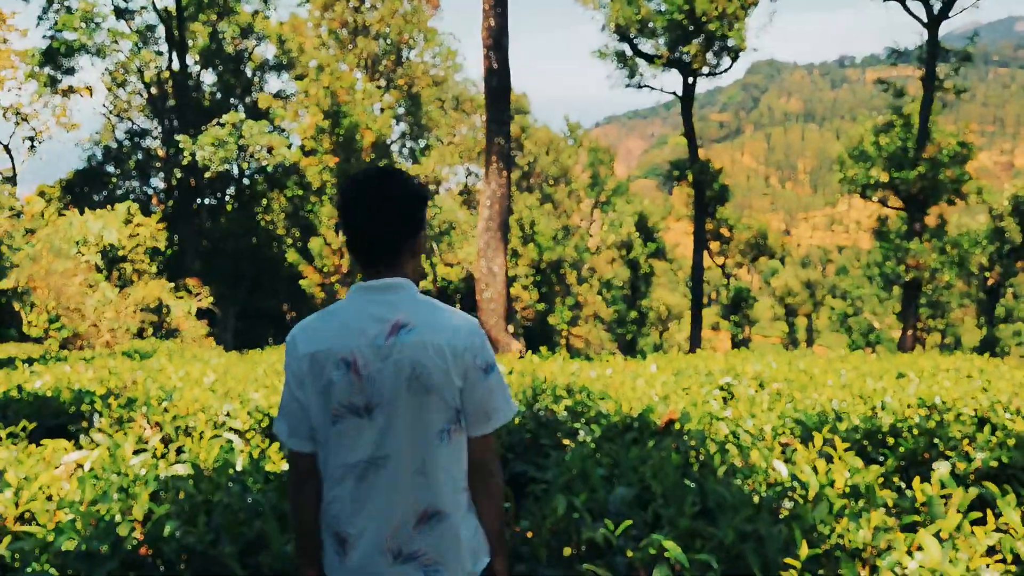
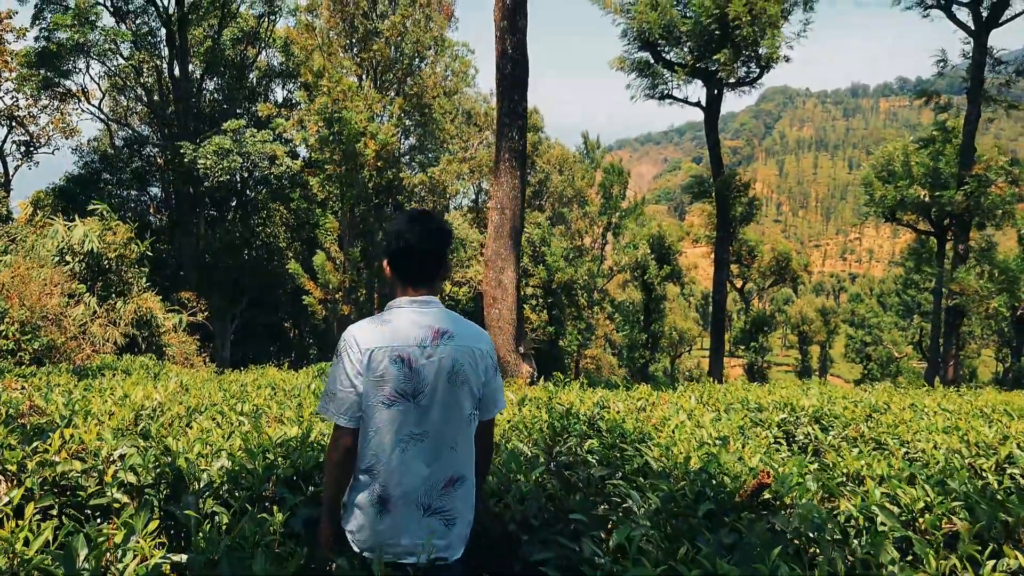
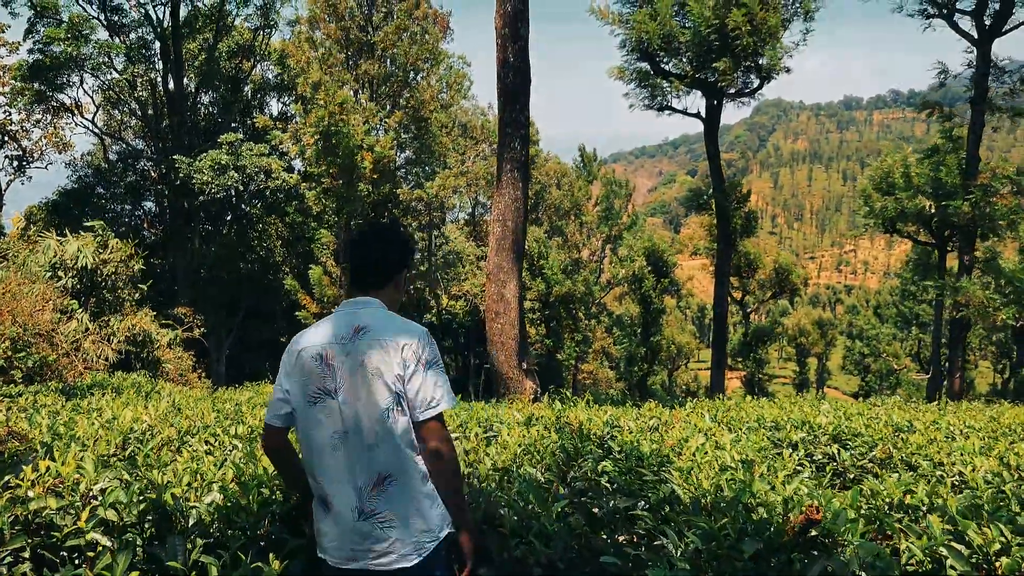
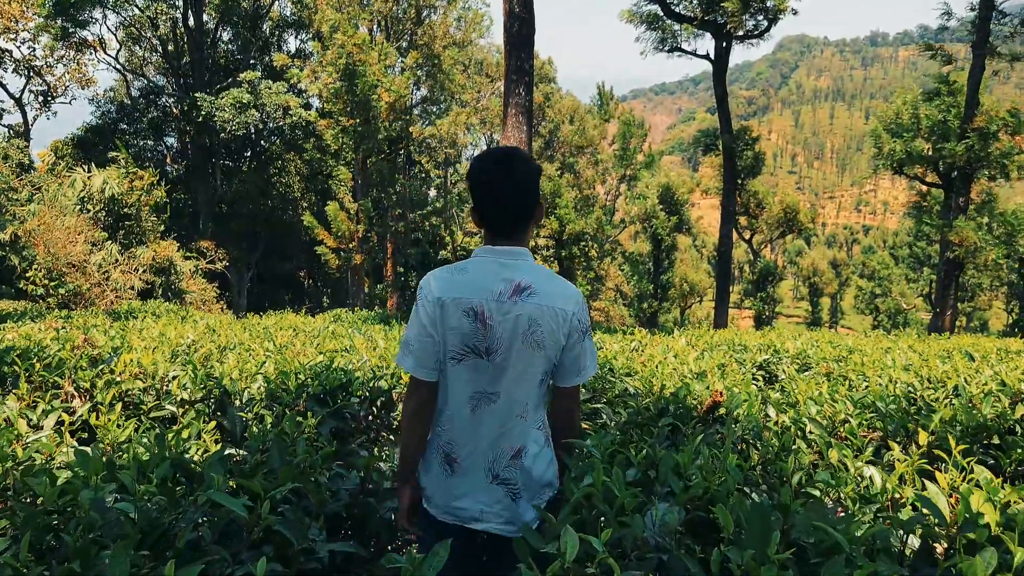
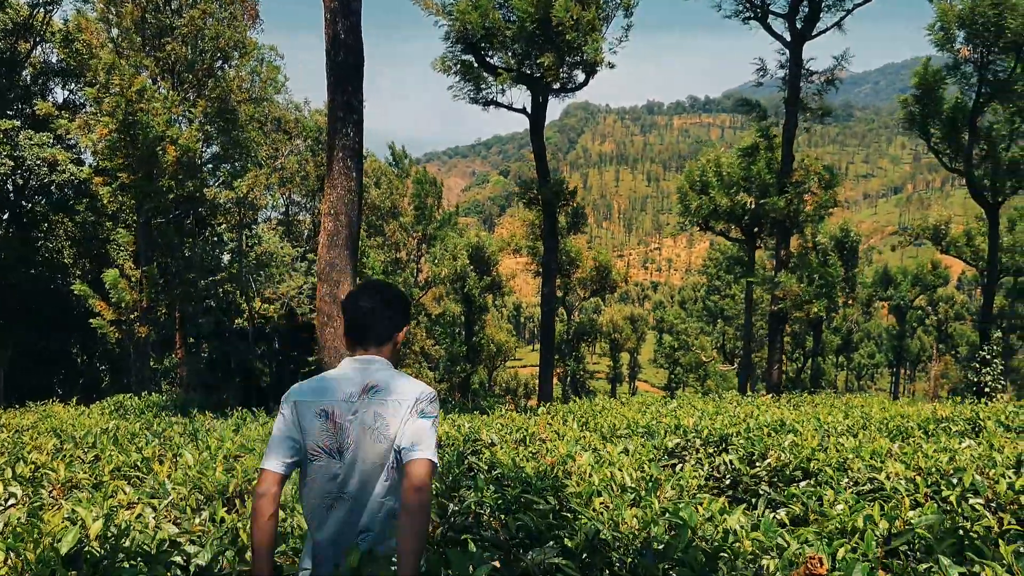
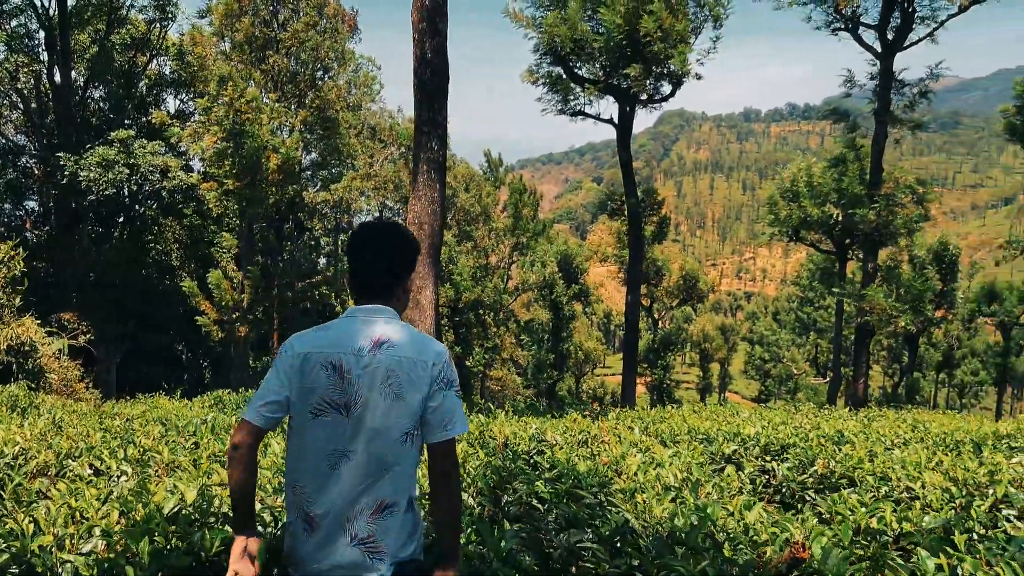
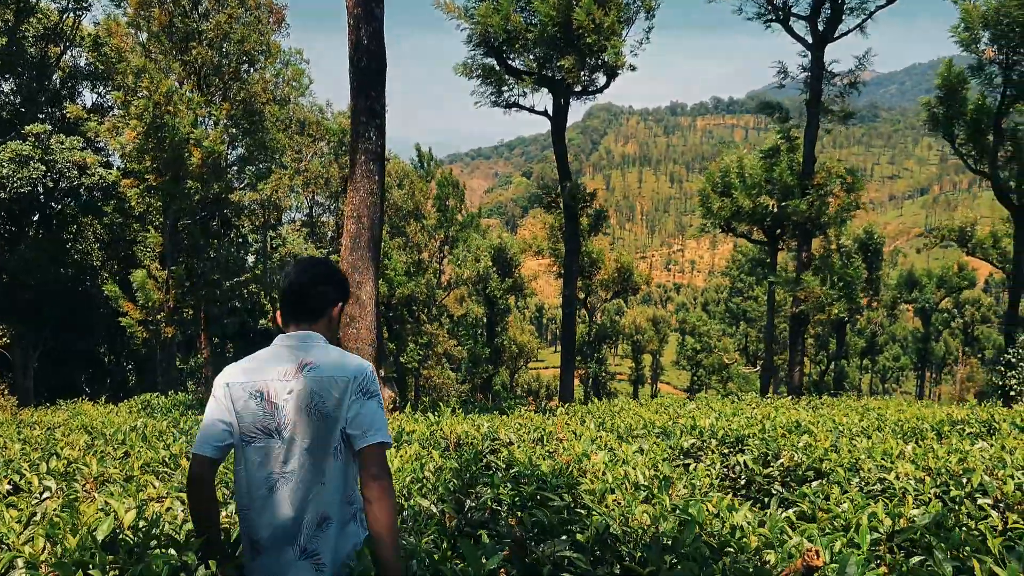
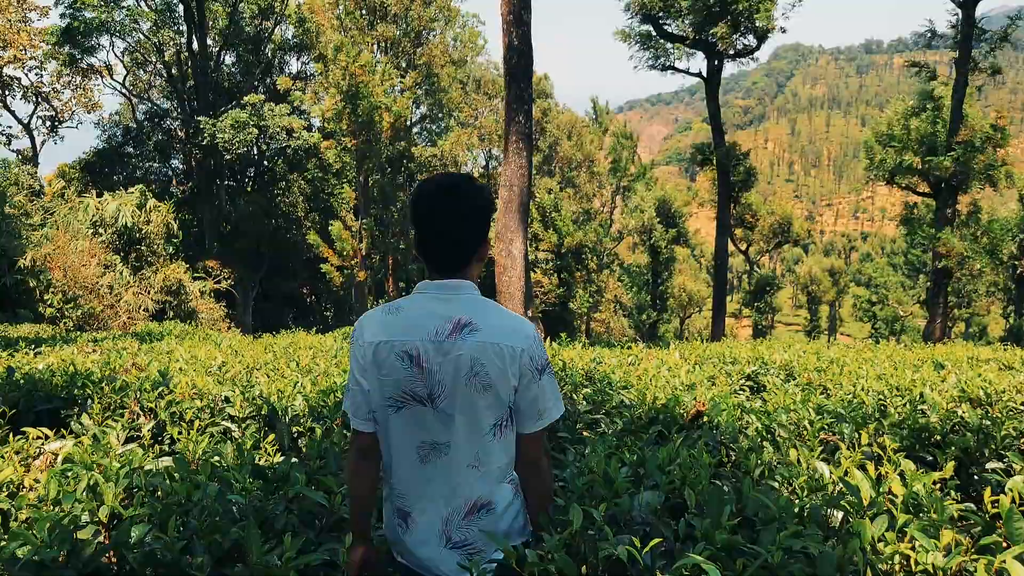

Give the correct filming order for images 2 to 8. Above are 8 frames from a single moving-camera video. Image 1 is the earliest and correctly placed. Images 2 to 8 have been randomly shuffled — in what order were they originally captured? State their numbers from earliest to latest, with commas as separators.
8, 4, 2, 3, 6, 7, 5
